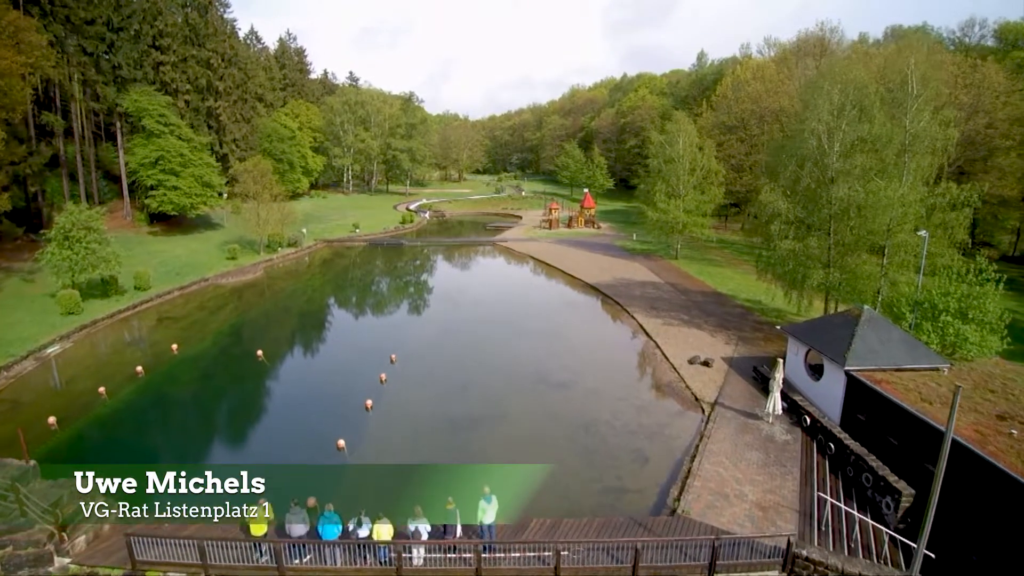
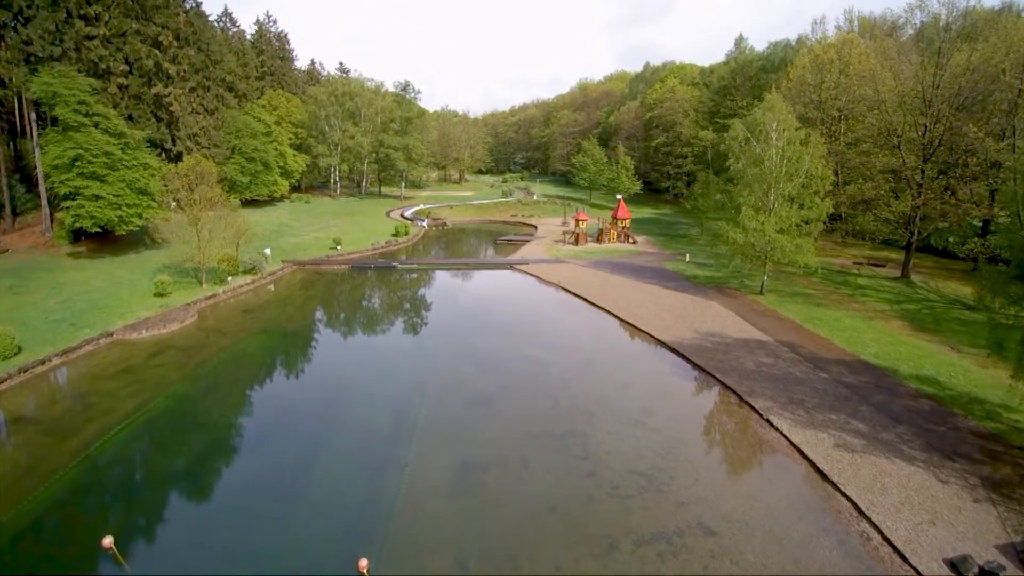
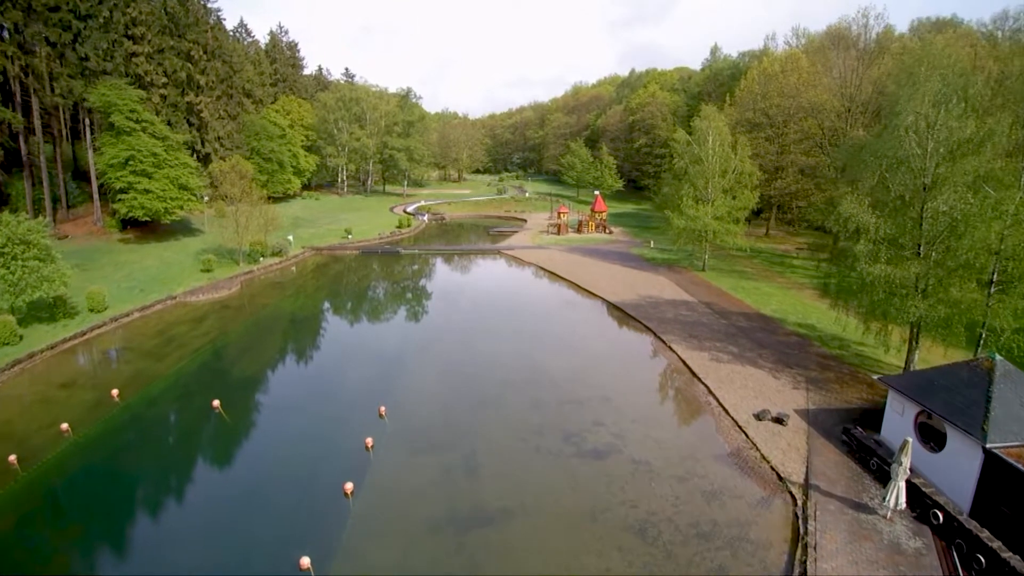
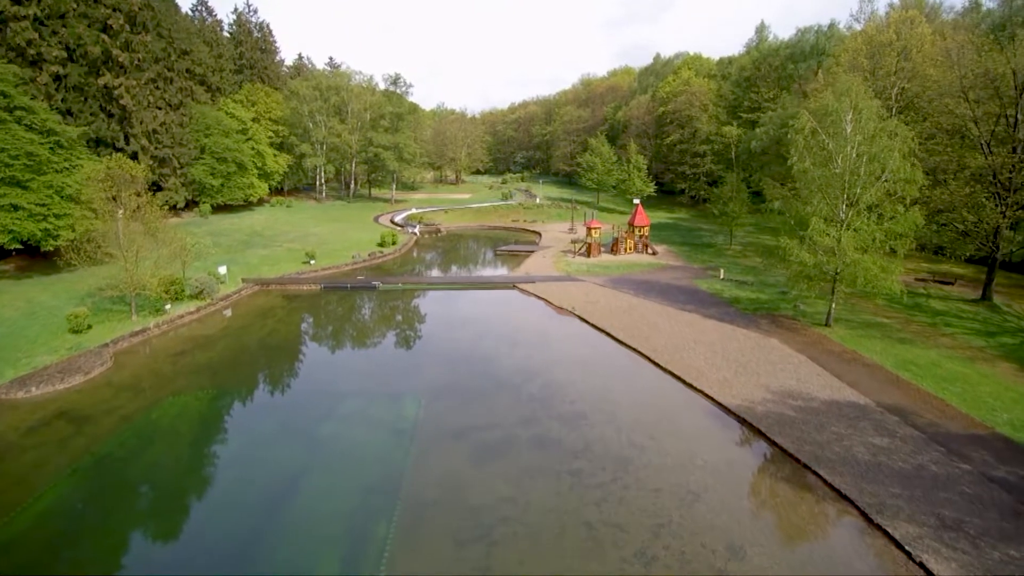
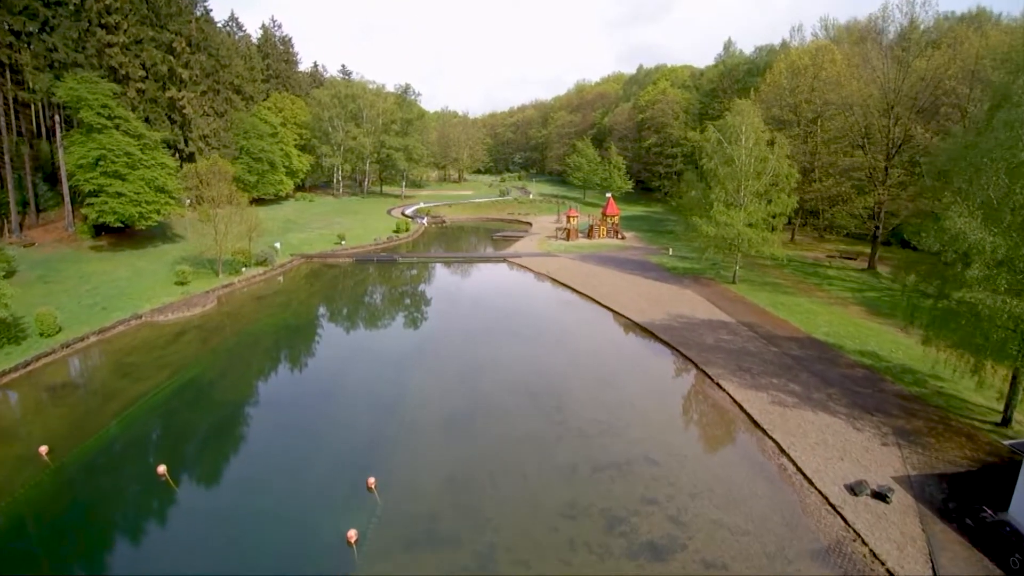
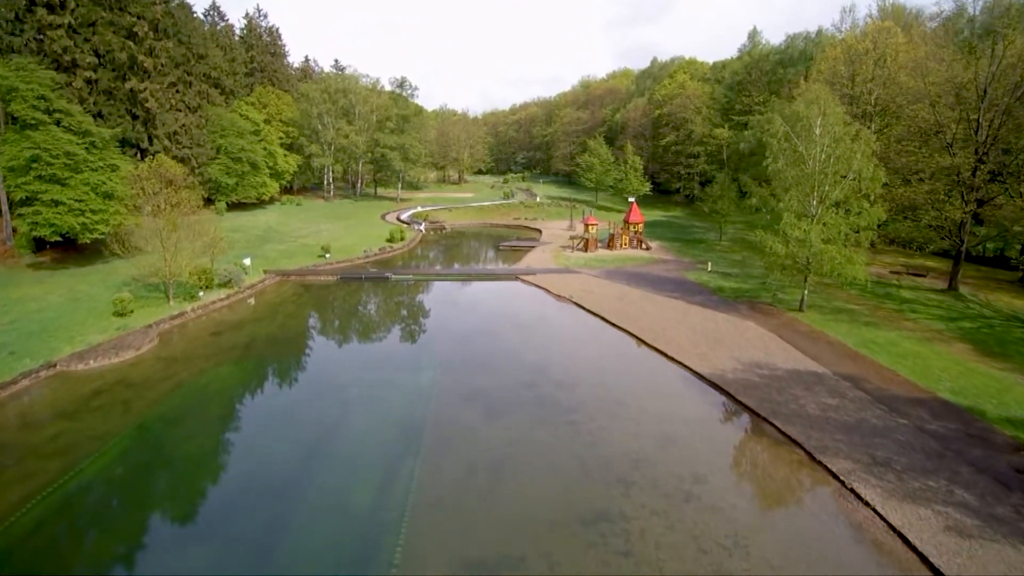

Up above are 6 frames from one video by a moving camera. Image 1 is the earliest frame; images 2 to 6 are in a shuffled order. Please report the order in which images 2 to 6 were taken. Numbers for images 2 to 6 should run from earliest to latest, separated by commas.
3, 5, 2, 6, 4
